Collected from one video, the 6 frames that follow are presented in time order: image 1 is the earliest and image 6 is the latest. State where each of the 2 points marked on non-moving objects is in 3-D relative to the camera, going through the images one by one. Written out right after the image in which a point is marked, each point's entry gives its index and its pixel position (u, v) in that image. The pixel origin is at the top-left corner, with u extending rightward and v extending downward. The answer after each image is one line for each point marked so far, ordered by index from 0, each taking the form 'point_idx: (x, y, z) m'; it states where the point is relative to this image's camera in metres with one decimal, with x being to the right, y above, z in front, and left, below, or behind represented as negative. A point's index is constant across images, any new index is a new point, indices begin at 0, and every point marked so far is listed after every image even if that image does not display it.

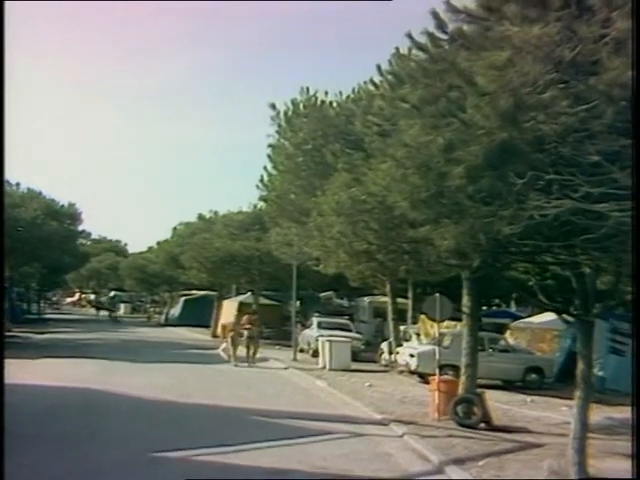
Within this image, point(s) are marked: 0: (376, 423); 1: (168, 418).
0: (+0.8, -2.4, +13.6) m
1: (-2.3, -2.6, +15.2) m
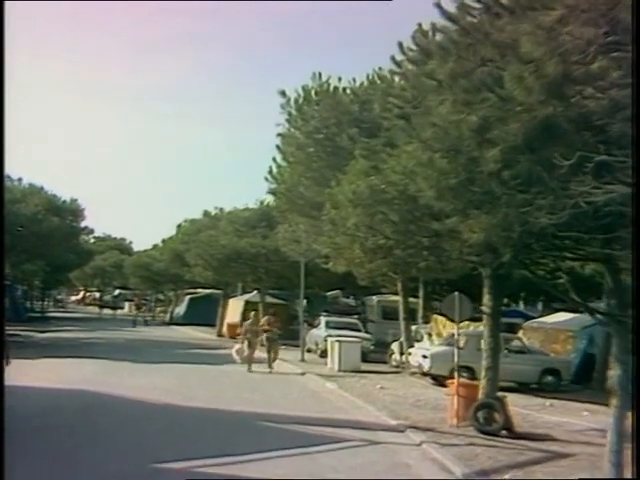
0: (+0.9, -2.4, +12.8) m
1: (-2.1, -2.6, +14.4) m
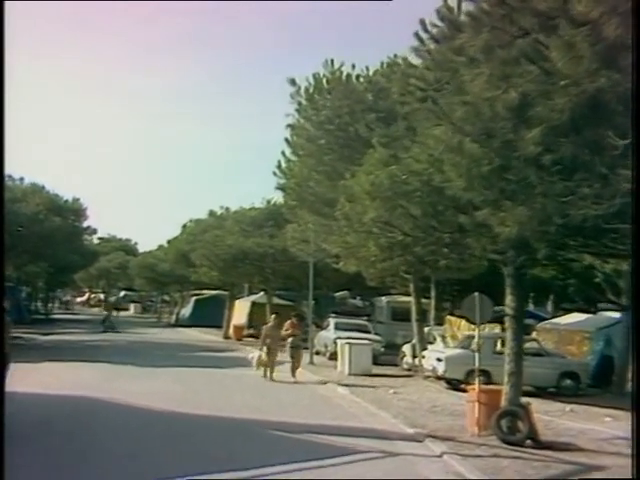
0: (+1.1, -2.3, +12.1) m
1: (-1.9, -2.5, +13.7) m
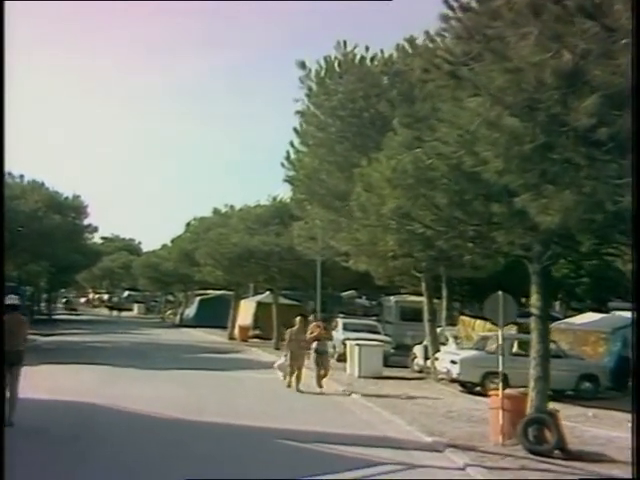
0: (+1.2, -2.3, +11.2) m
1: (-1.8, -2.5, +12.8) m
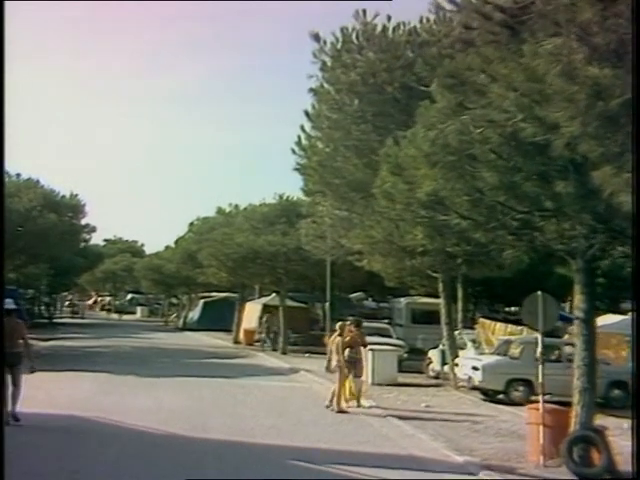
0: (+1.4, -2.2, +9.9) m
1: (-1.6, -2.4, +11.5) m
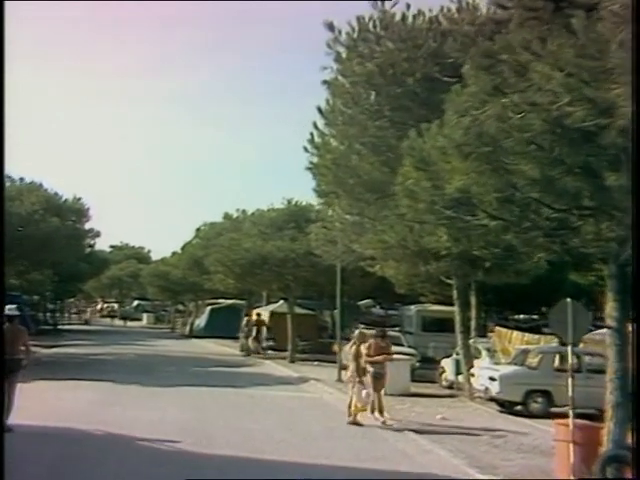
0: (+1.5, -2.2, +9.2) m
1: (-1.5, -2.5, +10.9) m
